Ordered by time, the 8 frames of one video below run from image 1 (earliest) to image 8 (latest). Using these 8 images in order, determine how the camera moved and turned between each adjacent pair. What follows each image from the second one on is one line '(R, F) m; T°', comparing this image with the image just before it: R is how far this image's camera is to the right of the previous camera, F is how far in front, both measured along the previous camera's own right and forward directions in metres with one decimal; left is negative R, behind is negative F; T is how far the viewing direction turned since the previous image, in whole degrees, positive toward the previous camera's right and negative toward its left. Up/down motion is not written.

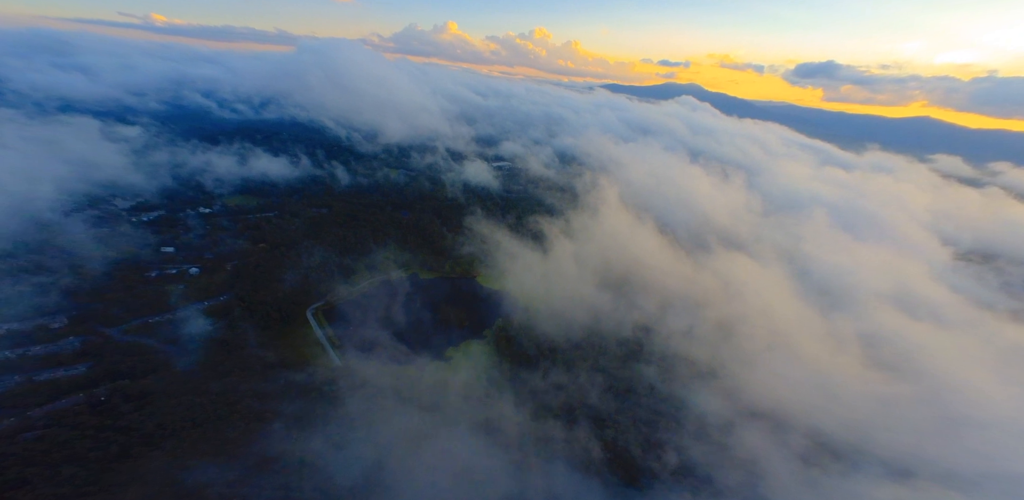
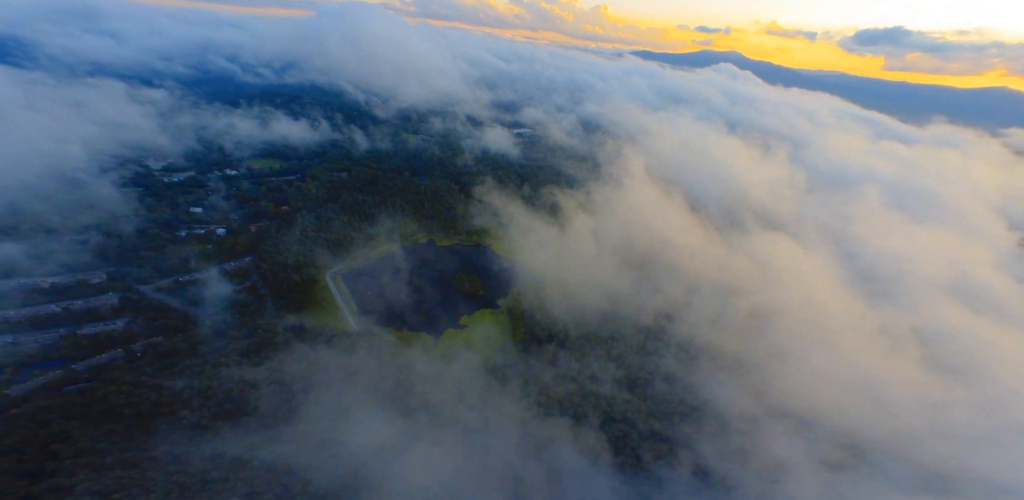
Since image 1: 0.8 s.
(+0.3, +1.6) m; -3°
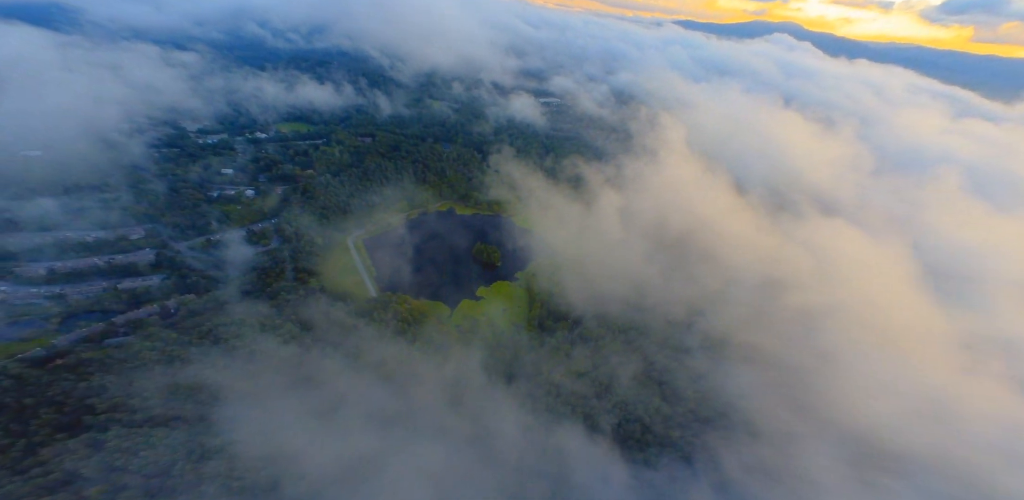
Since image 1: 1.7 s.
(+0.3, +1.8) m; -3°
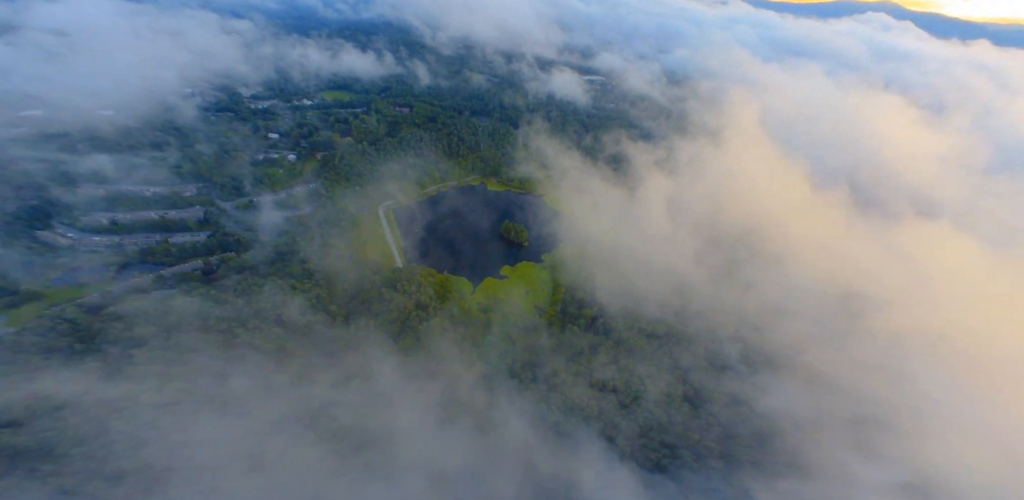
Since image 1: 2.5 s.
(+0.3, +2.0) m; -4°
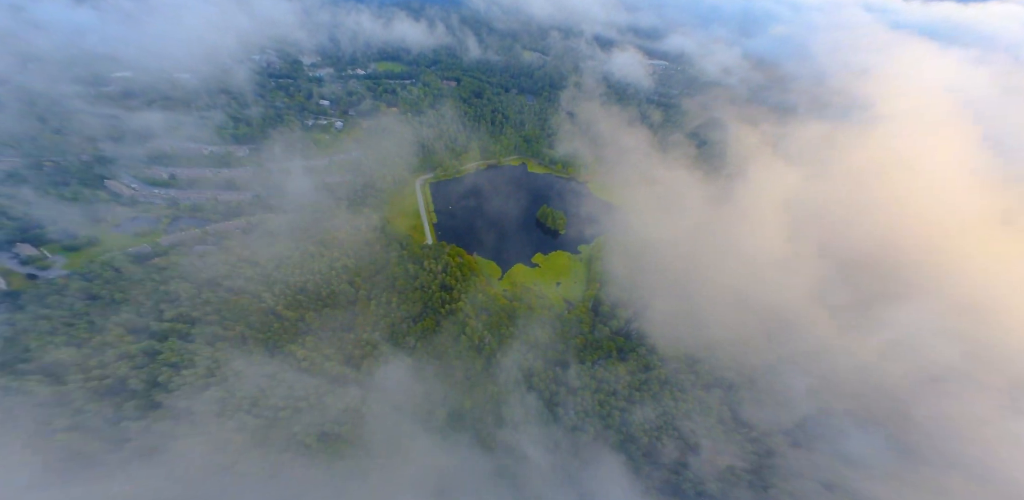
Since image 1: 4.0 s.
(0.0, +2.8) m; -5°
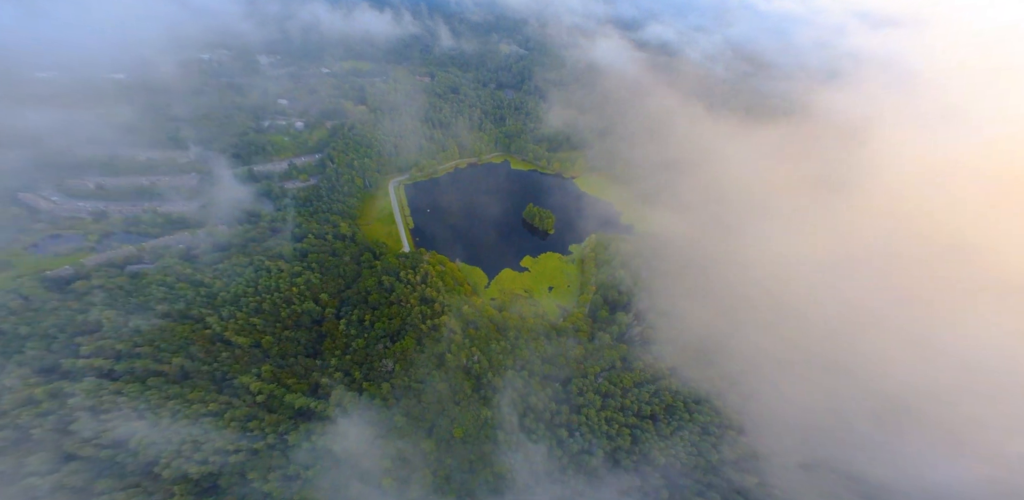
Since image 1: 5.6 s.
(-1.0, +6.1) m; +3°
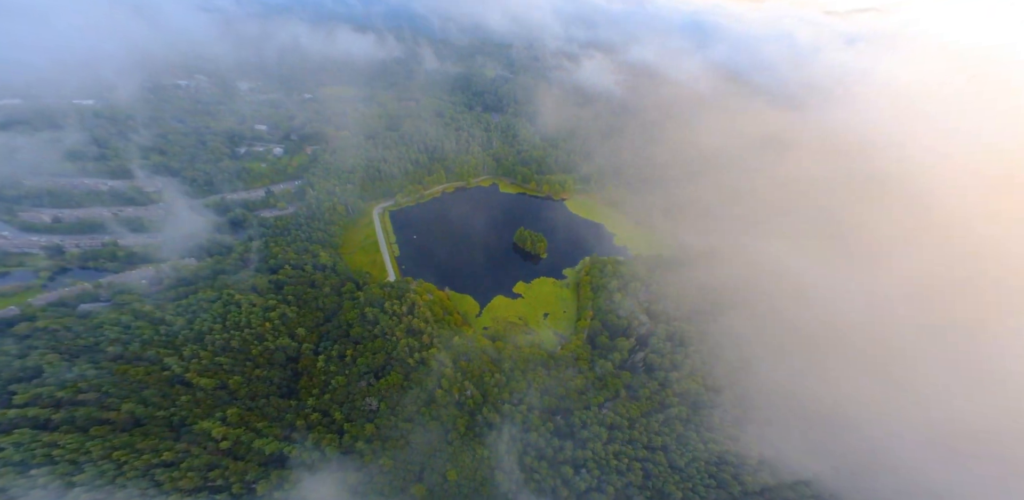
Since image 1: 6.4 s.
(-0.6, +3.1) m; +2°
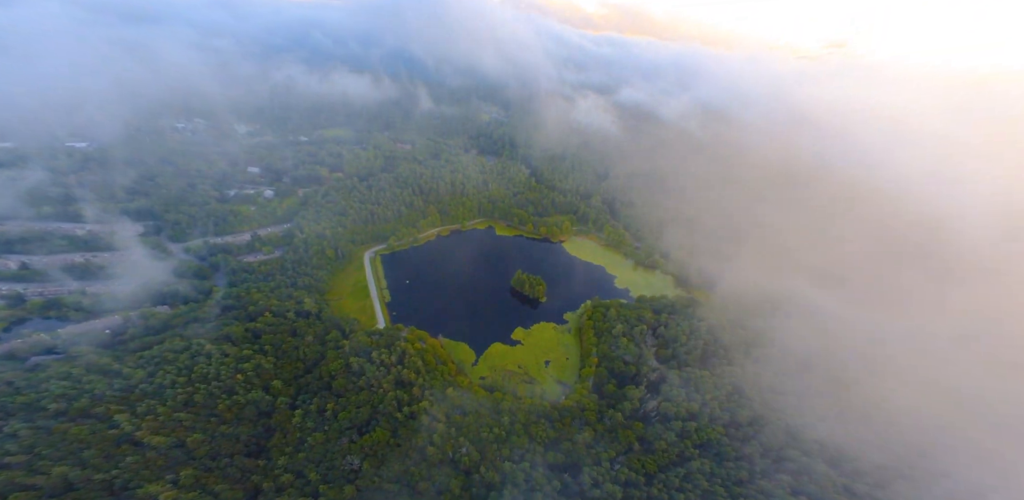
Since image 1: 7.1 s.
(-0.6, +3.3) m; +1°
